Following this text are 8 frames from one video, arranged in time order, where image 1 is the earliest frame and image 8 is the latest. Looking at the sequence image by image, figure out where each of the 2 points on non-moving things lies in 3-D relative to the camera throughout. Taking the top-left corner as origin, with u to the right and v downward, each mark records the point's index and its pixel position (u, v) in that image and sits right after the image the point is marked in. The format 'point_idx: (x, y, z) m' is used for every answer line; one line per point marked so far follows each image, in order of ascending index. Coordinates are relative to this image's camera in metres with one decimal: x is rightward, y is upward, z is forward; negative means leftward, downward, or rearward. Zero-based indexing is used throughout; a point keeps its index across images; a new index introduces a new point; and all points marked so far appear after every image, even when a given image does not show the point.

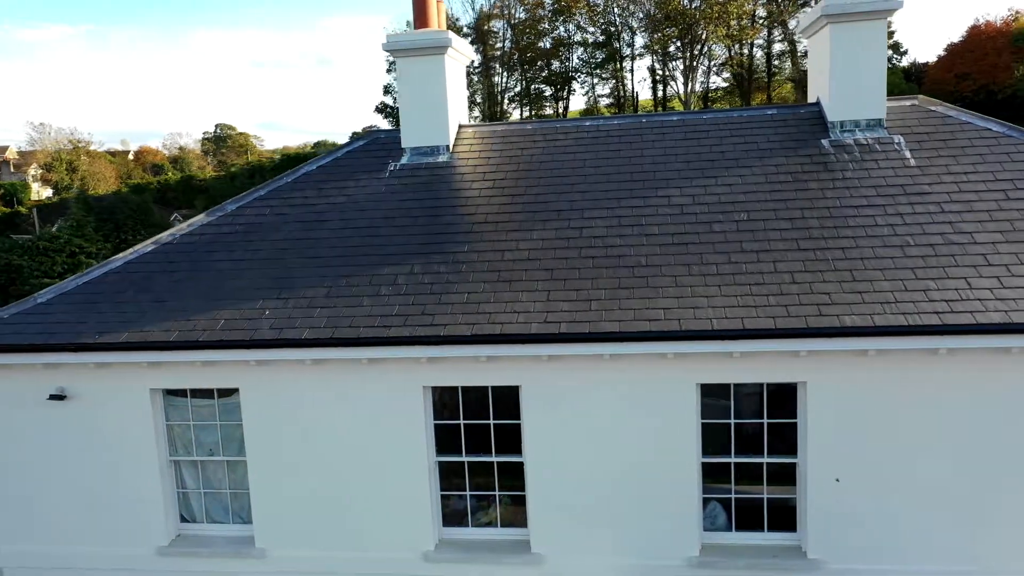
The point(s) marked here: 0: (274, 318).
0: (-2.3, -0.3, +6.5) m
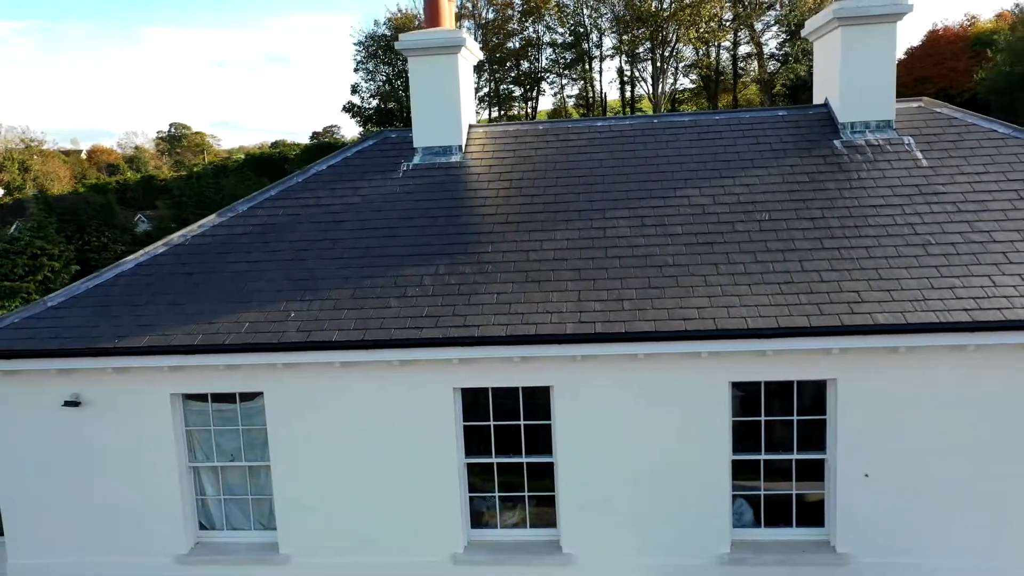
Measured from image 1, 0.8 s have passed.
0: (-2.0, -0.3, +6.4) m
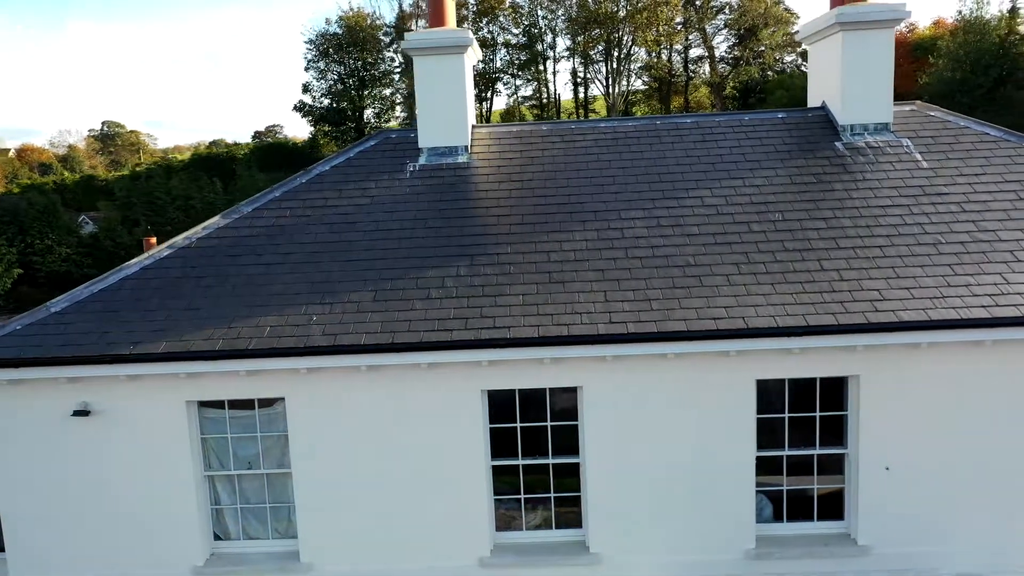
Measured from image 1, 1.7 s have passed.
0: (-1.7, -0.3, +6.2) m
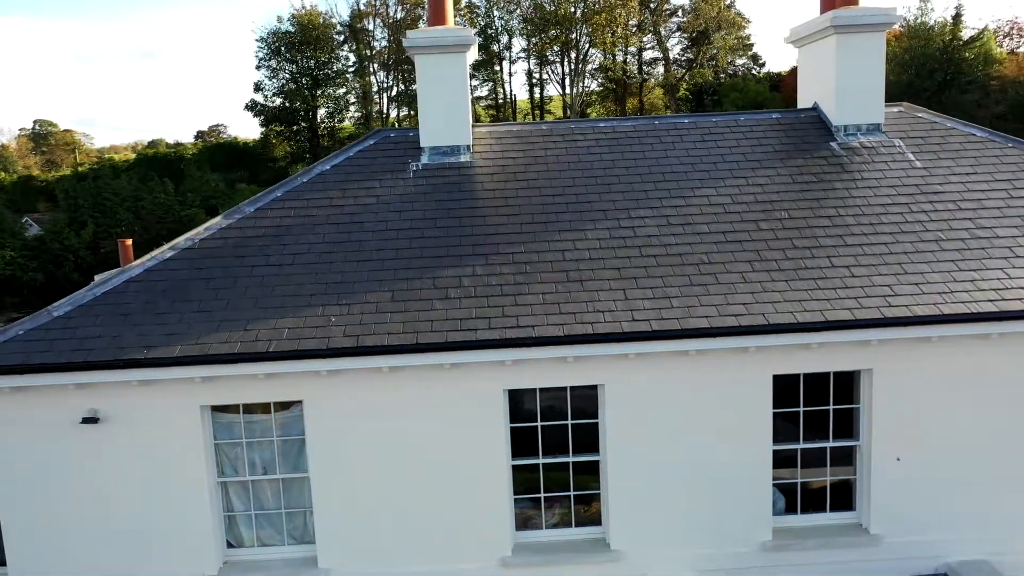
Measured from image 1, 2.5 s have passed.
0: (-1.5, -0.3, +6.1) m
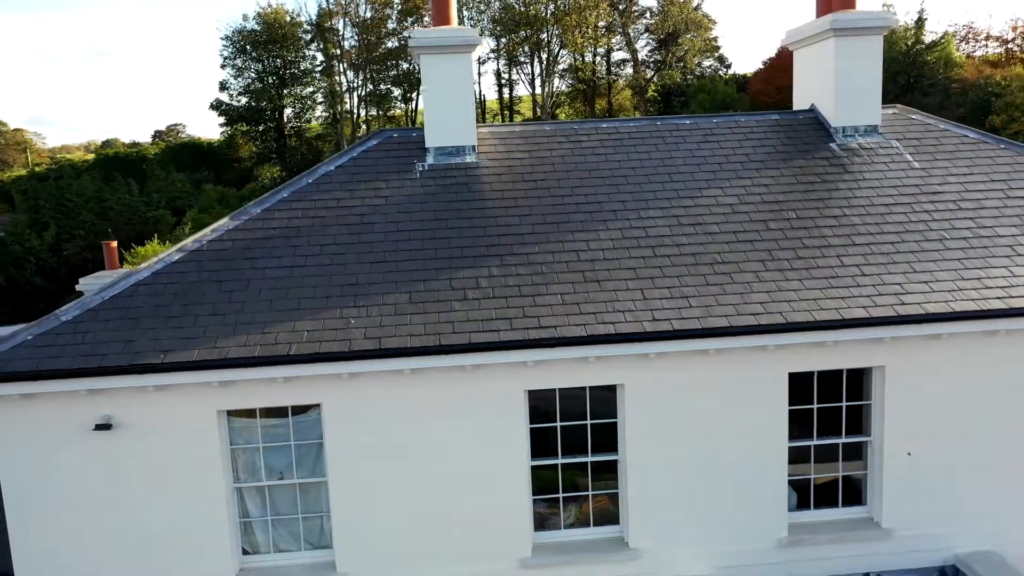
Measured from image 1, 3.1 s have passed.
0: (-1.3, -0.4, +6.1) m
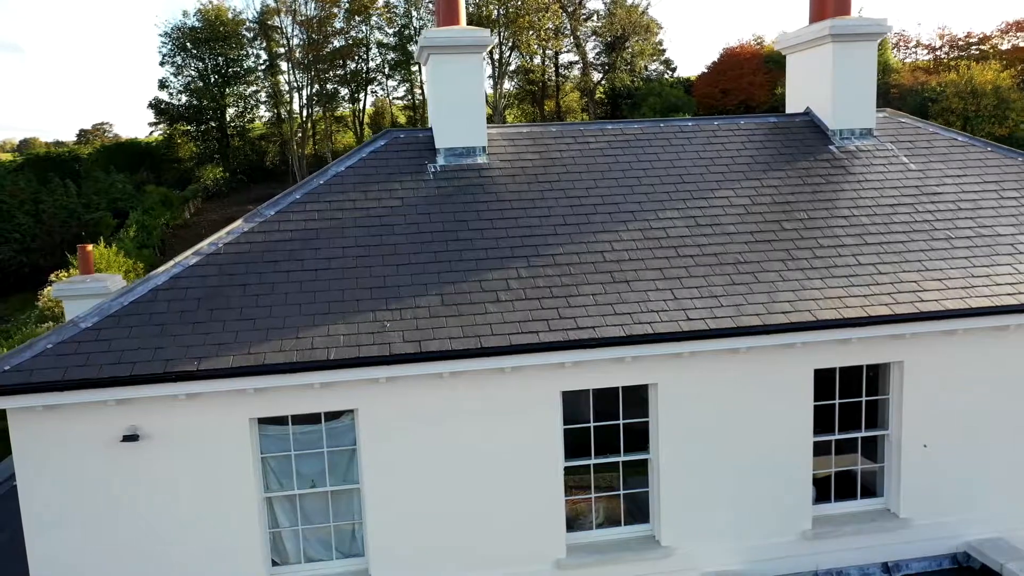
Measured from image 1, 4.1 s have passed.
0: (-1.0, -0.4, +6.0) m
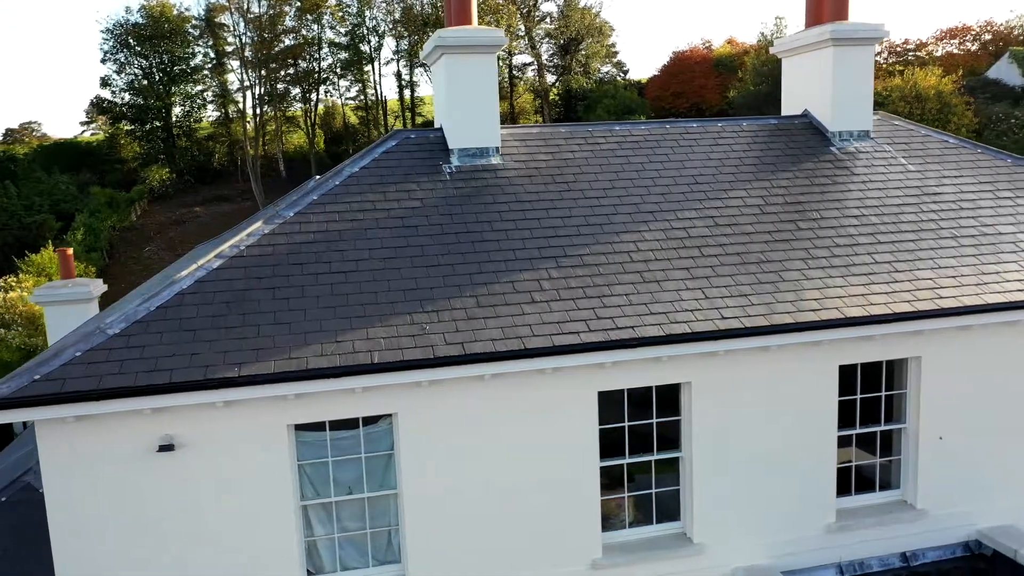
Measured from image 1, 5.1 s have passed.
0: (-0.6, -0.4, +5.9) m
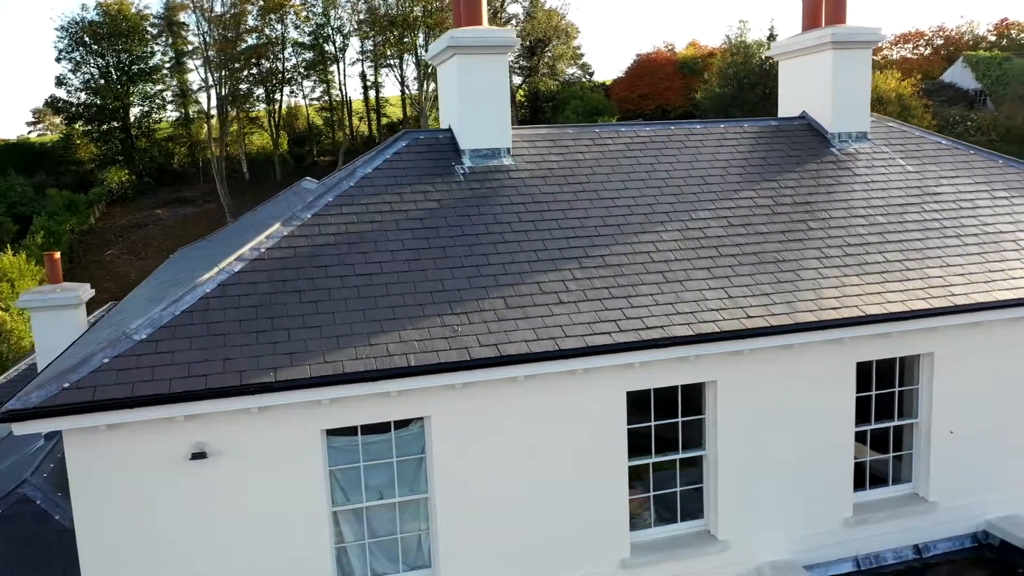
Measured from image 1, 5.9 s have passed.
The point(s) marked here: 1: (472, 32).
0: (-0.3, -0.4, +5.9) m
1: (-0.6, +3.3, +8.7) m
